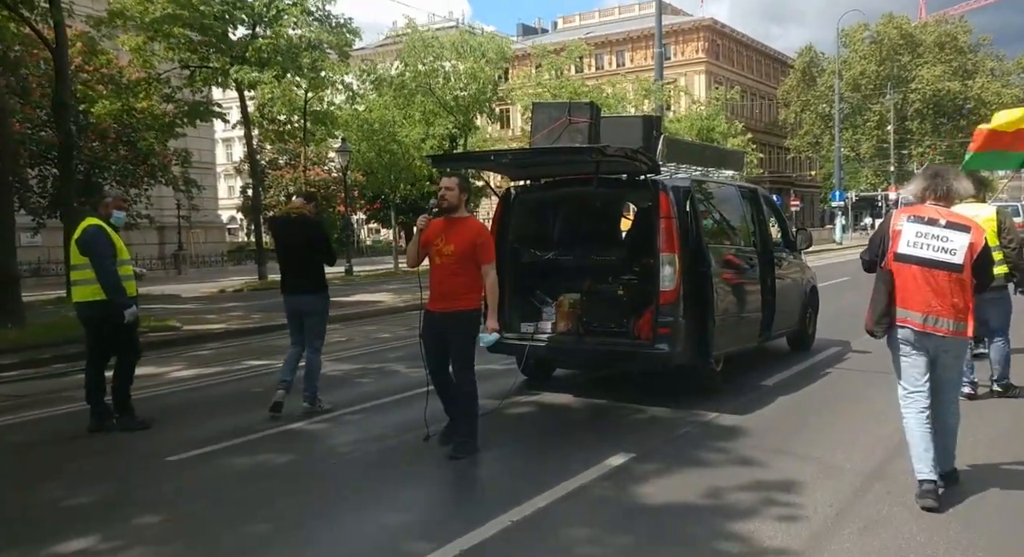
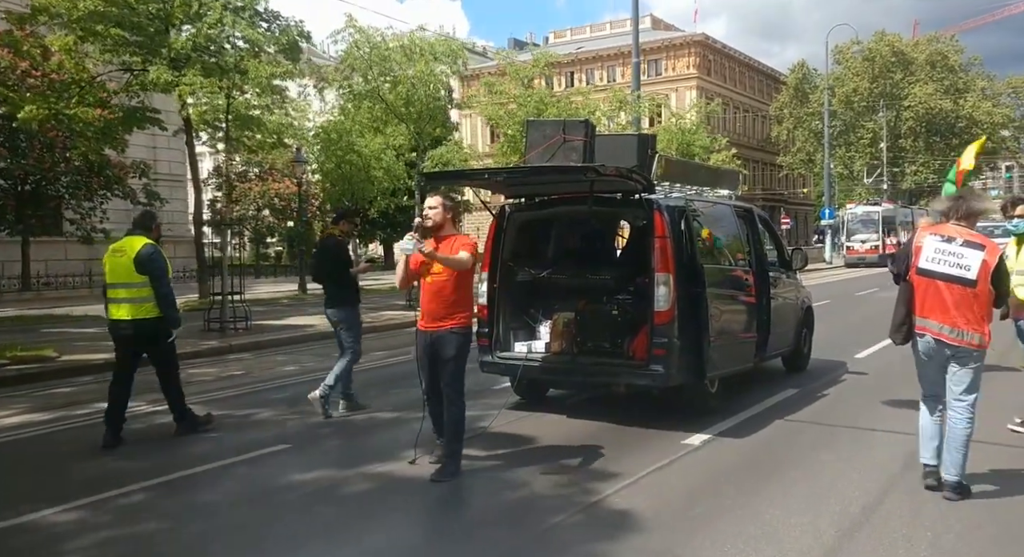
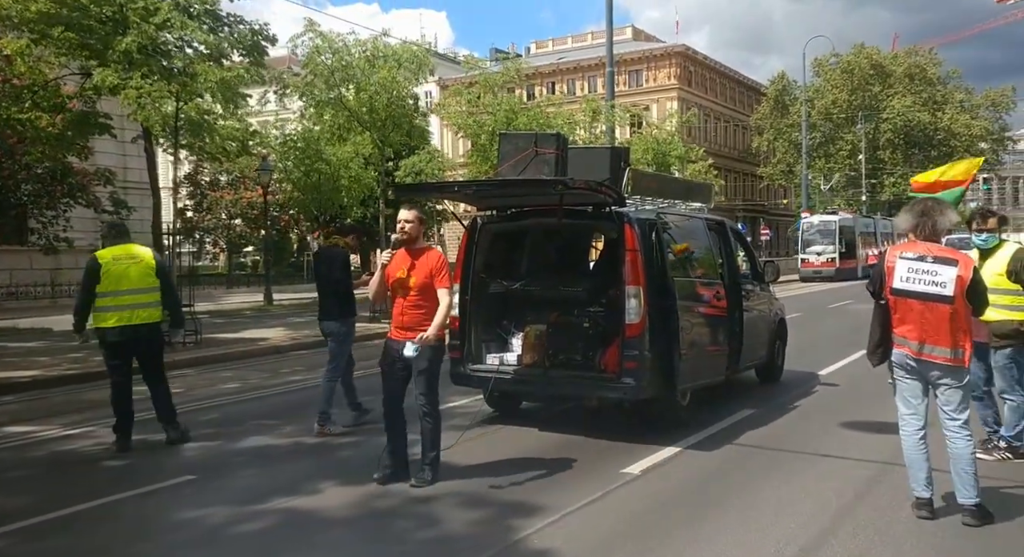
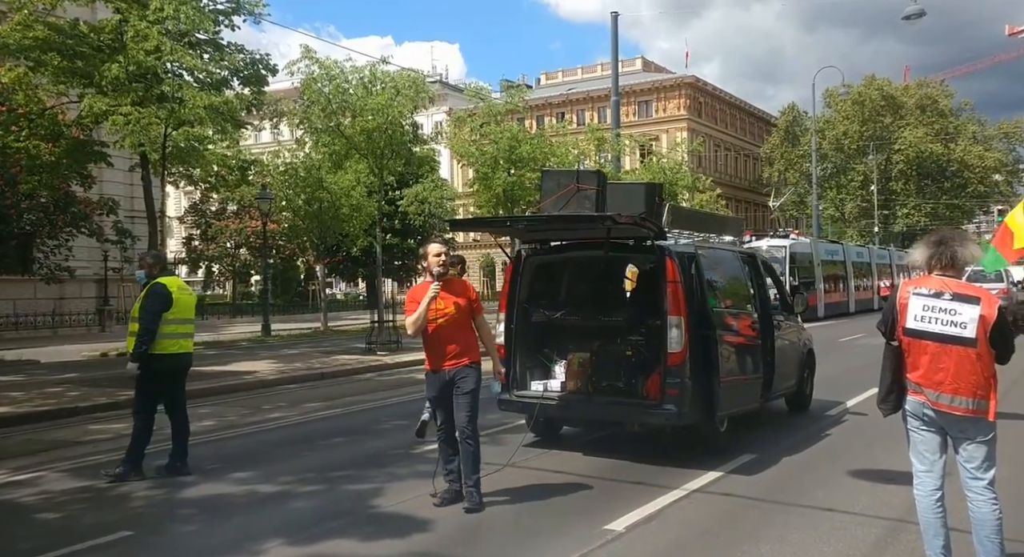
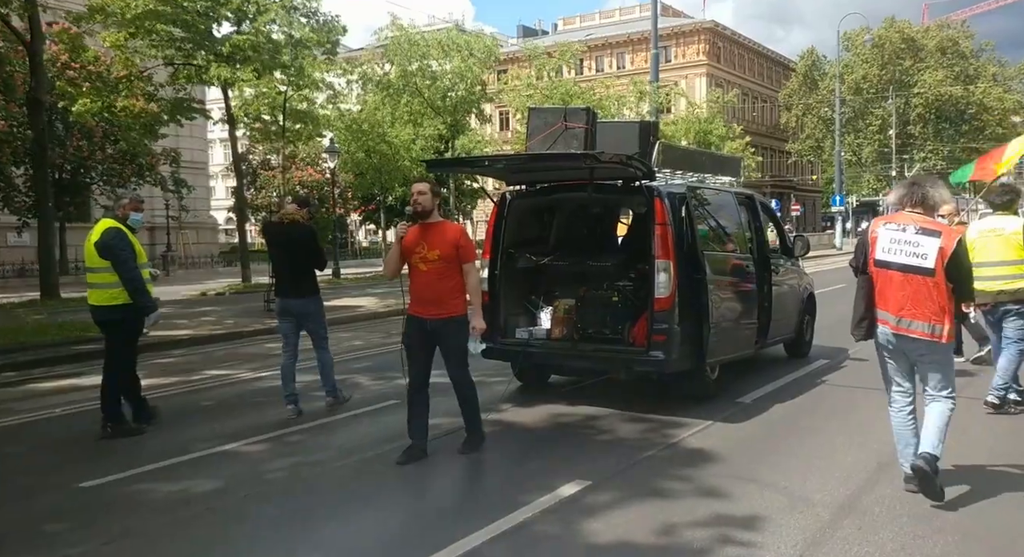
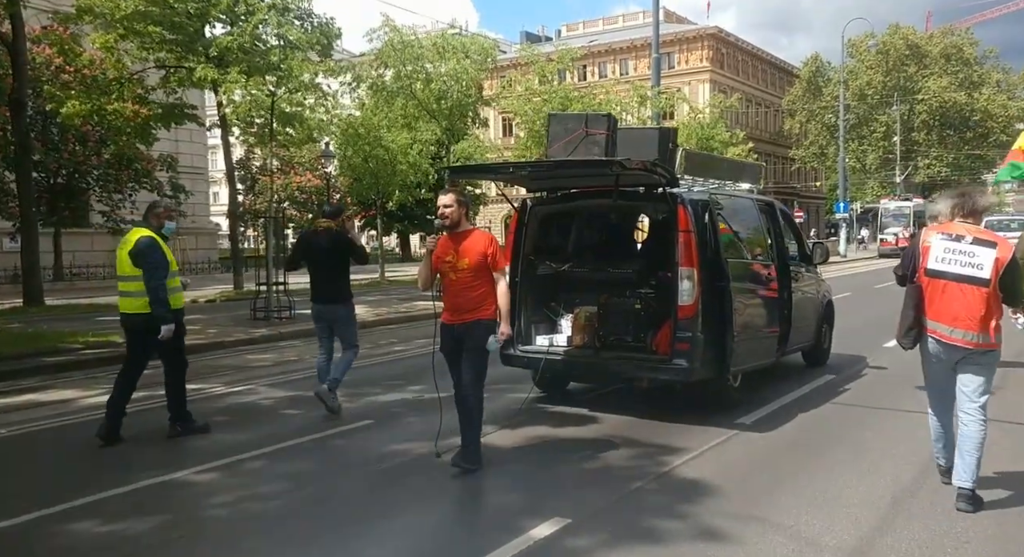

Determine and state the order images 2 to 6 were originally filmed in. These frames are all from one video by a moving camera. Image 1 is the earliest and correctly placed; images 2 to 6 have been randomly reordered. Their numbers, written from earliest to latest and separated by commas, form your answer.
5, 6, 2, 3, 4
